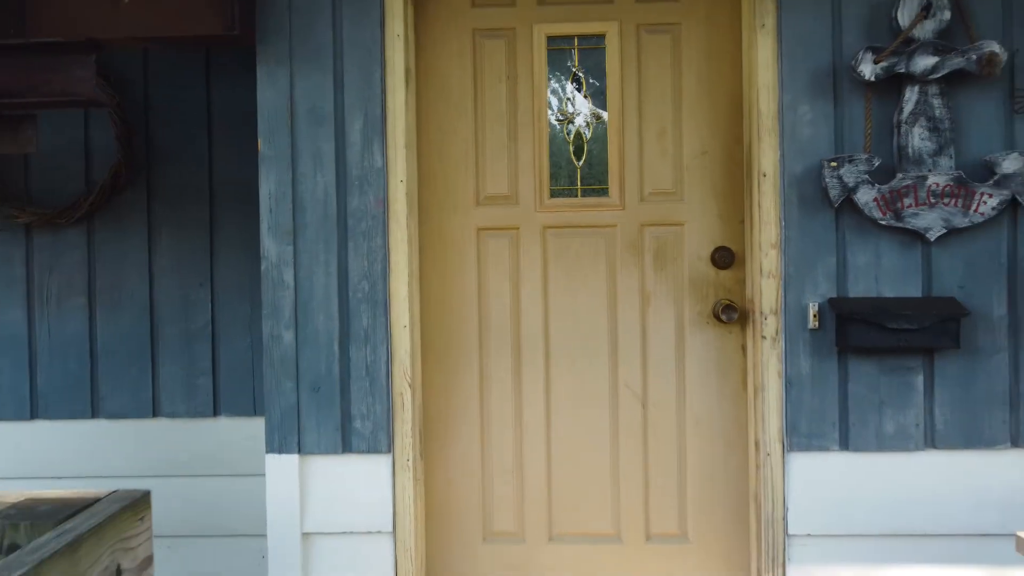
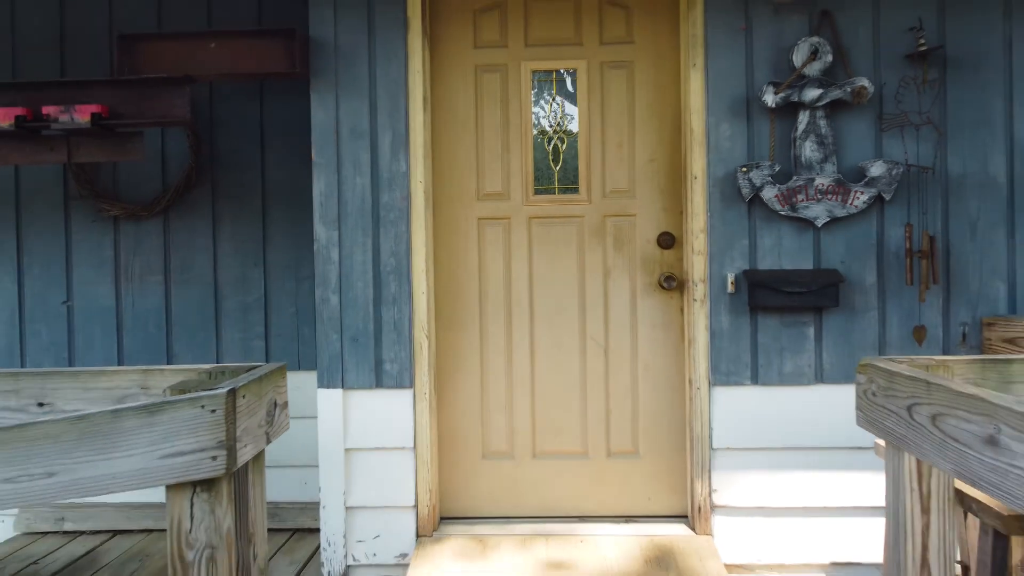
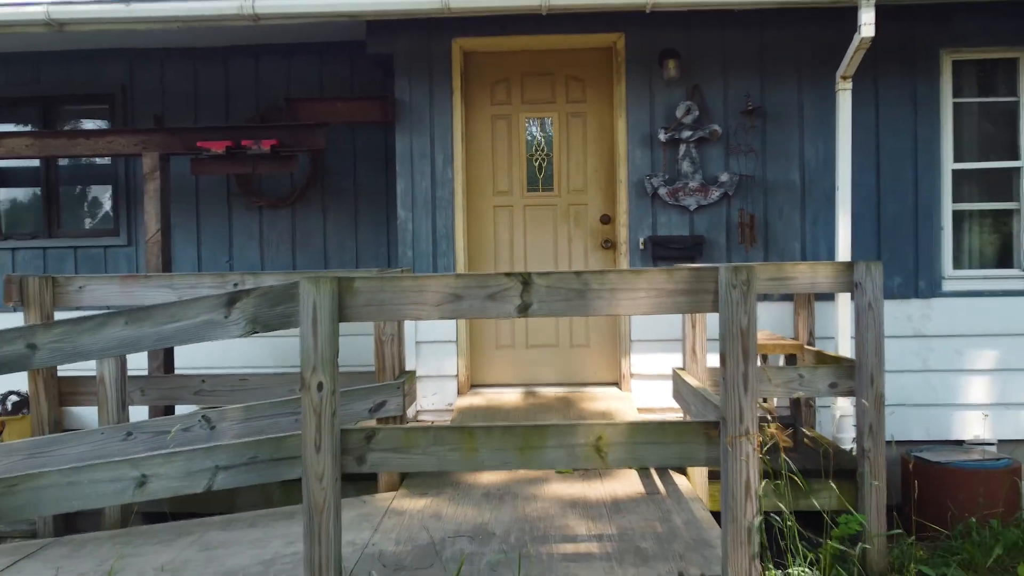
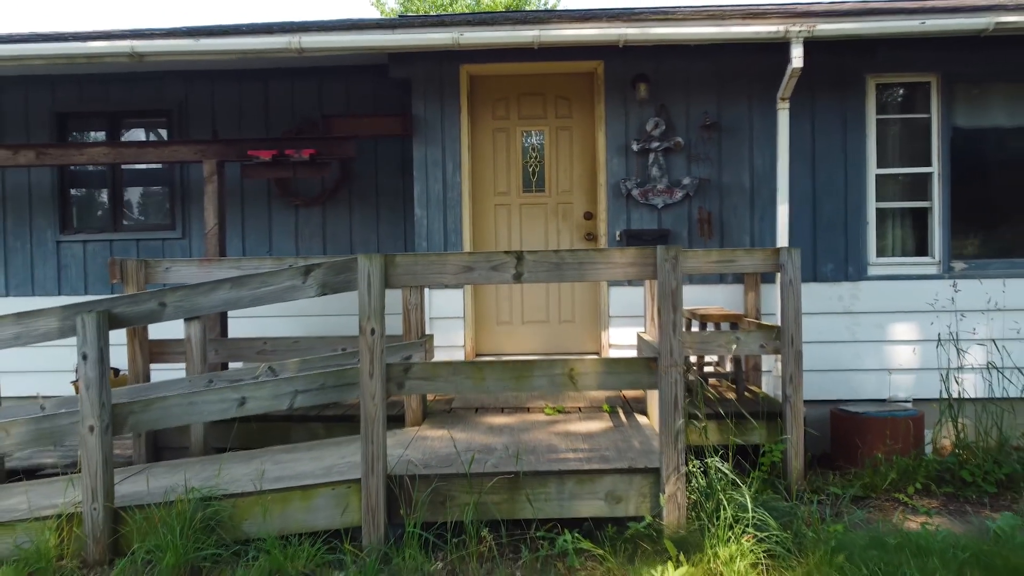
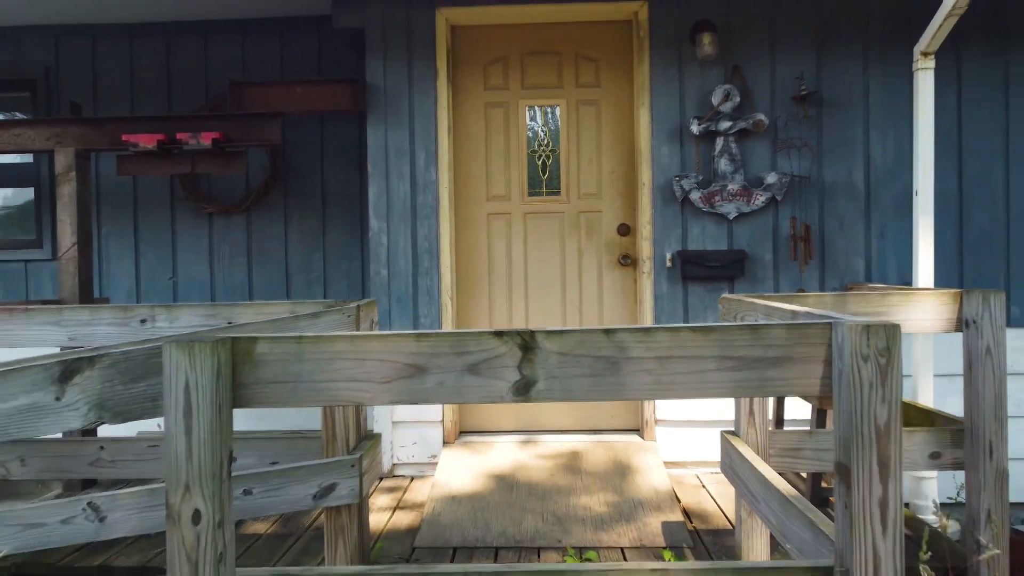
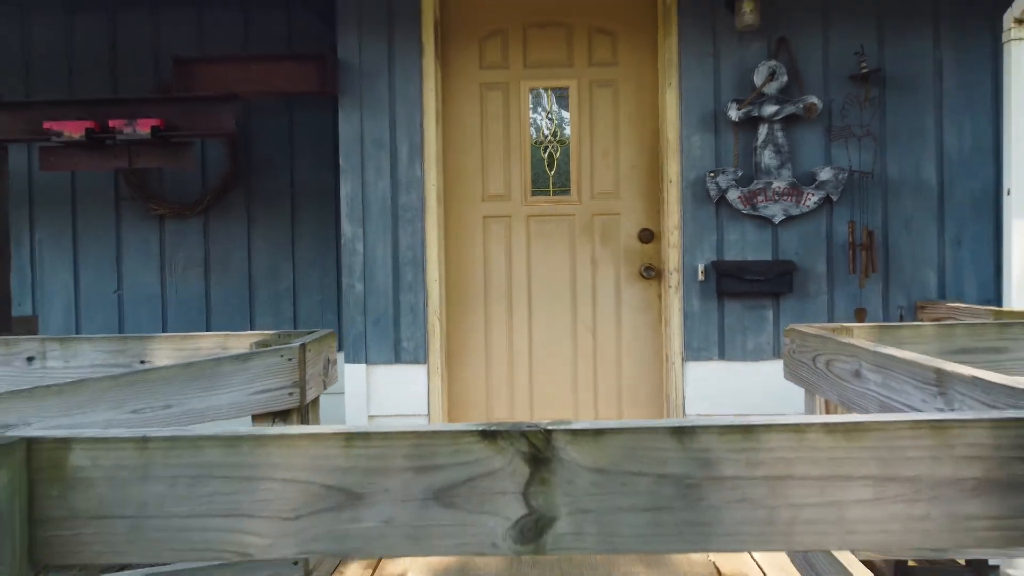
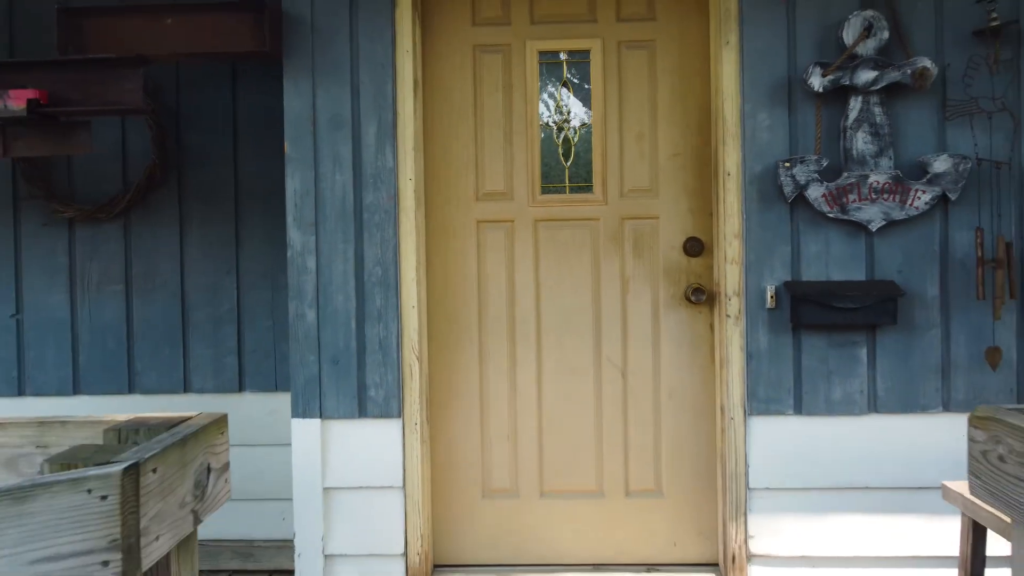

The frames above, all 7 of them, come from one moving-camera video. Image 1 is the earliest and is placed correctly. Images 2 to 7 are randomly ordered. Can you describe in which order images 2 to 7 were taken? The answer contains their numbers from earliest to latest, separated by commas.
7, 2, 6, 5, 3, 4
